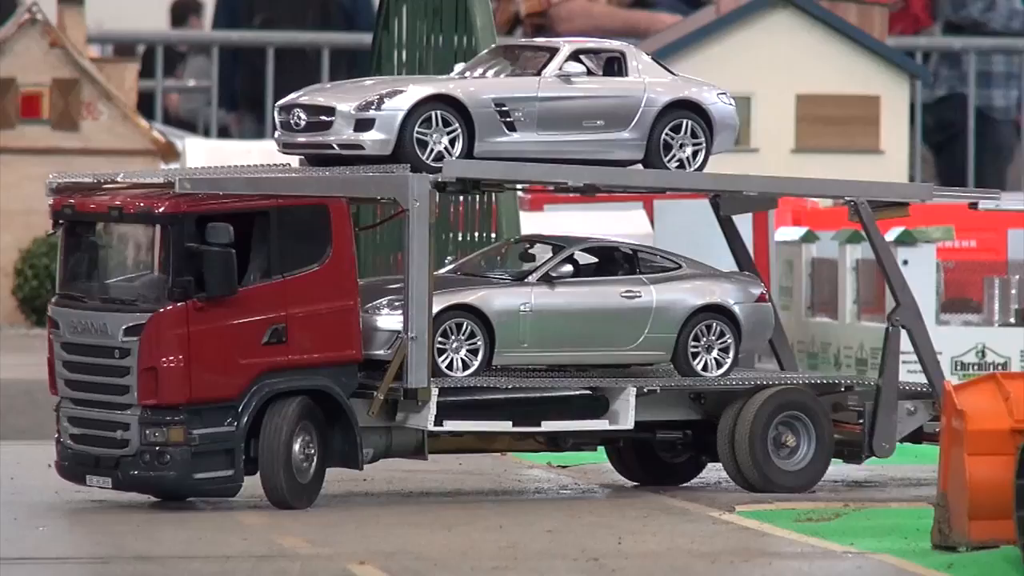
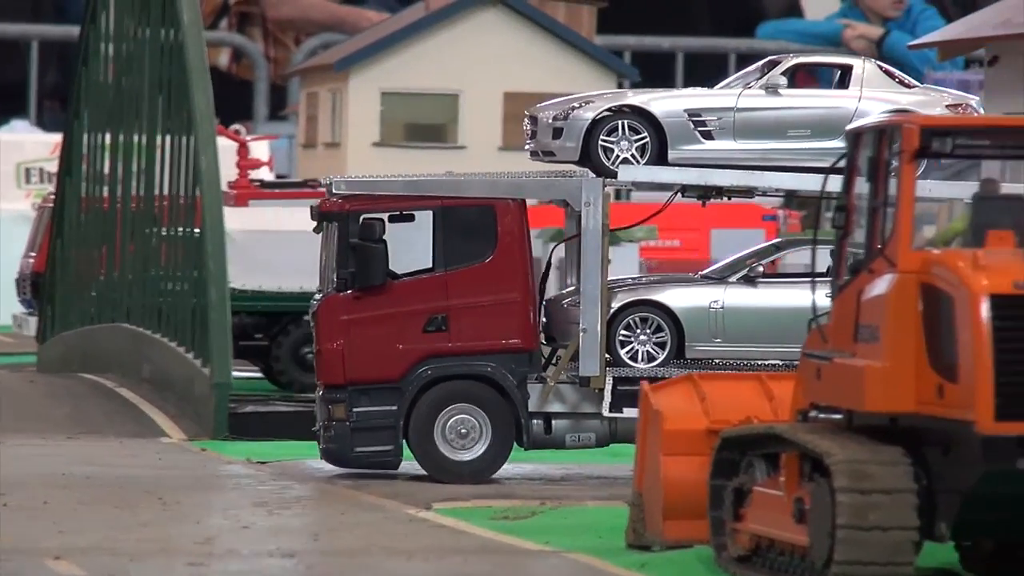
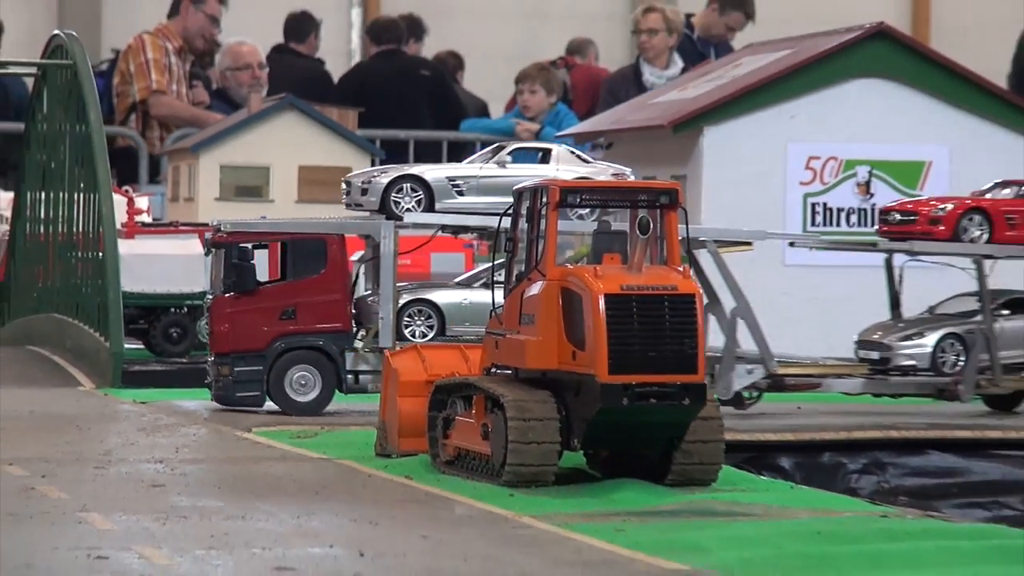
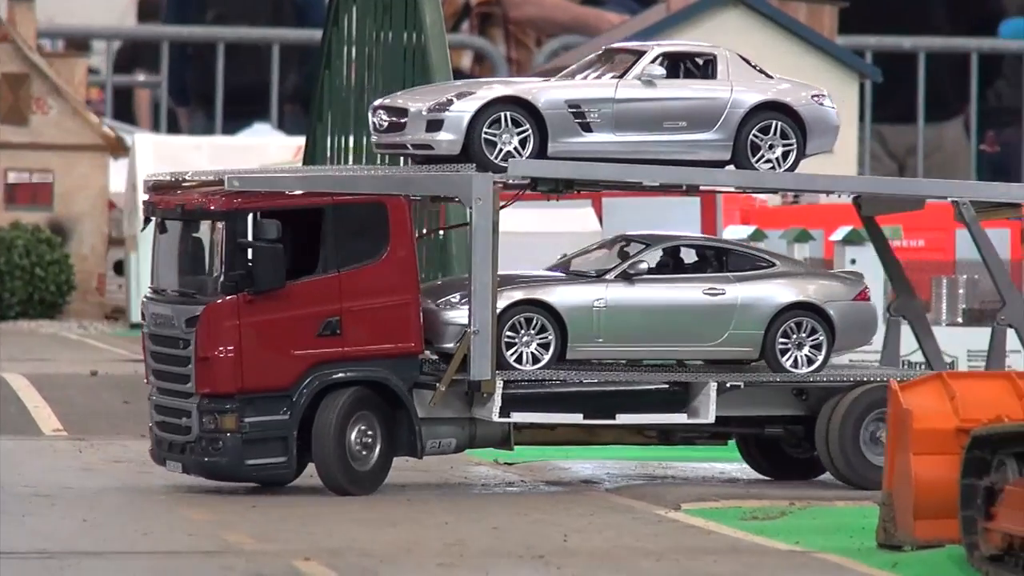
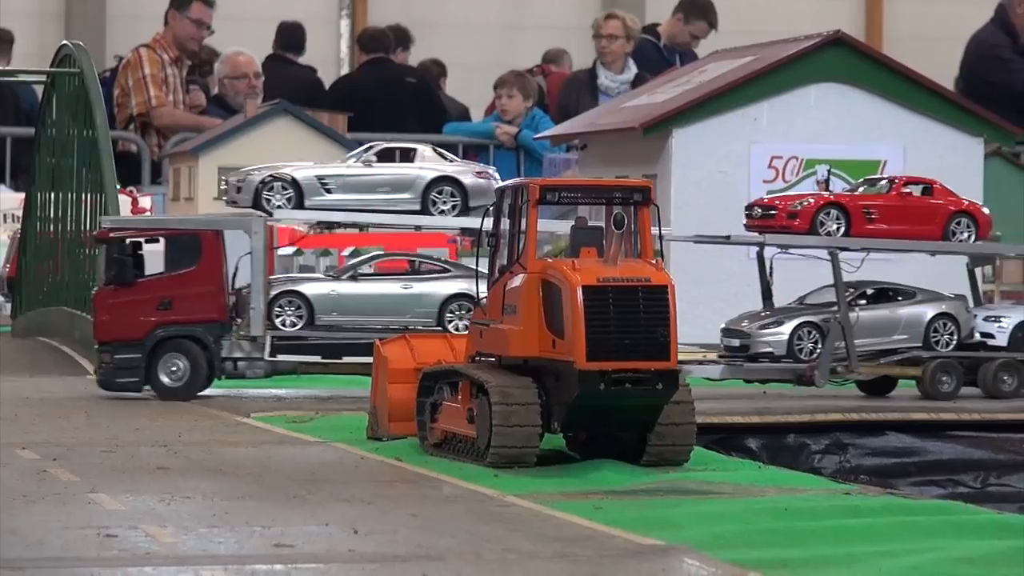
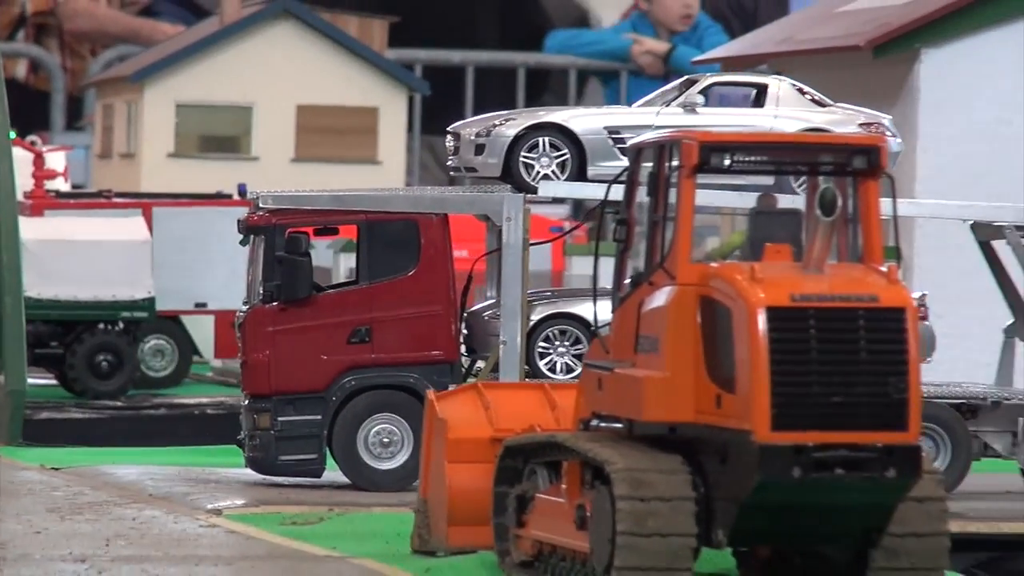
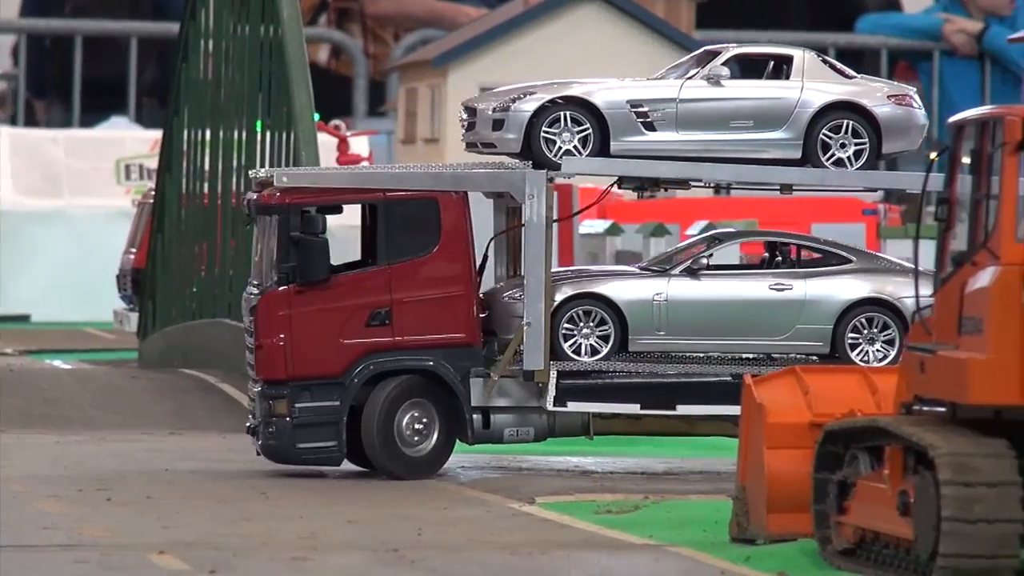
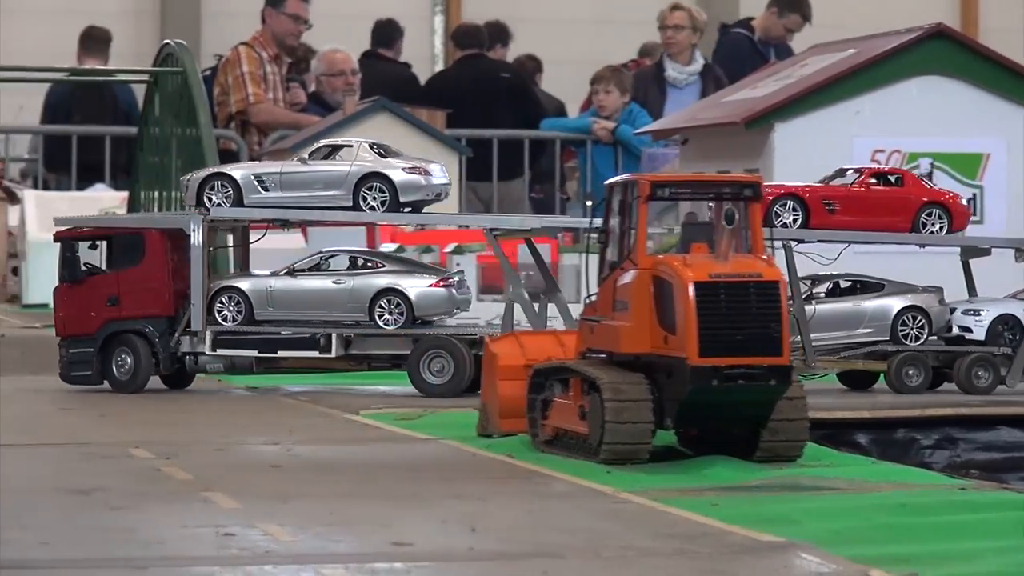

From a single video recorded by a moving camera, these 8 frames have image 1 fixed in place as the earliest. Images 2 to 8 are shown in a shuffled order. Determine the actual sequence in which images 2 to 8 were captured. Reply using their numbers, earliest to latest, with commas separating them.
4, 7, 2, 6, 3, 5, 8
